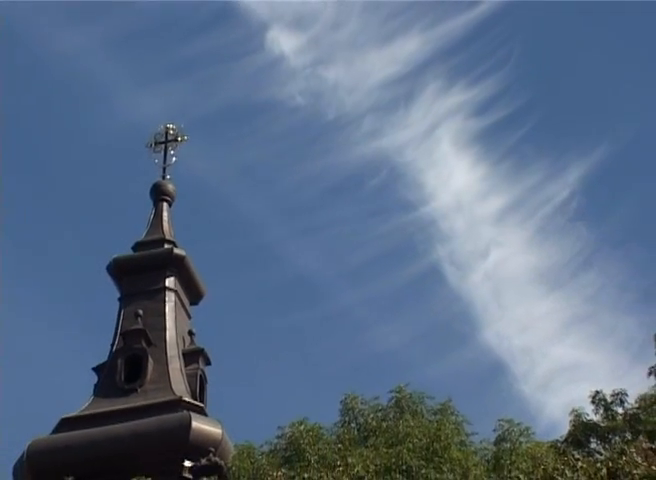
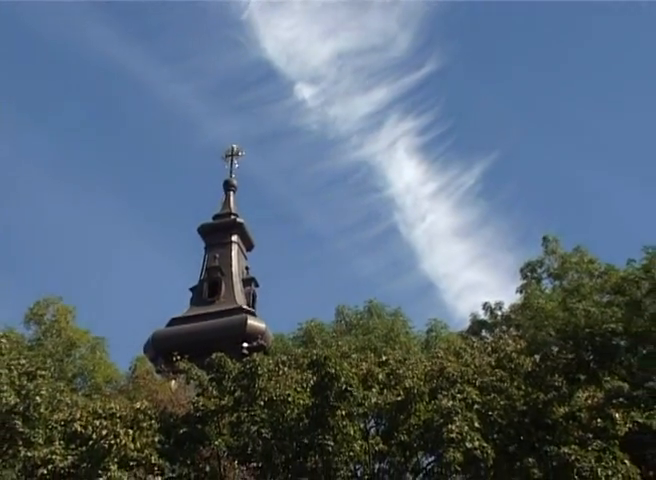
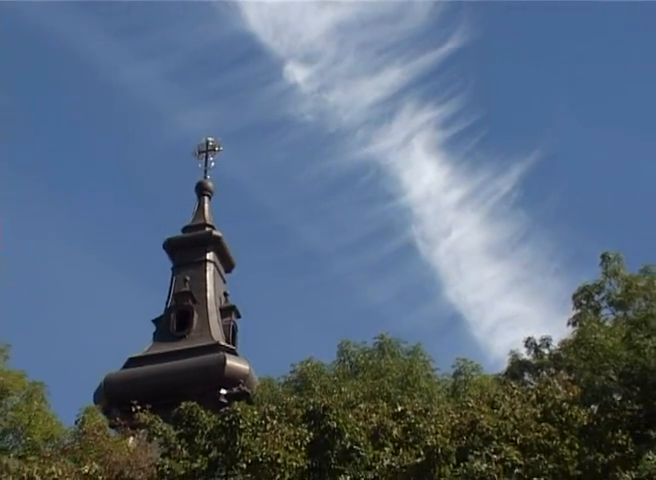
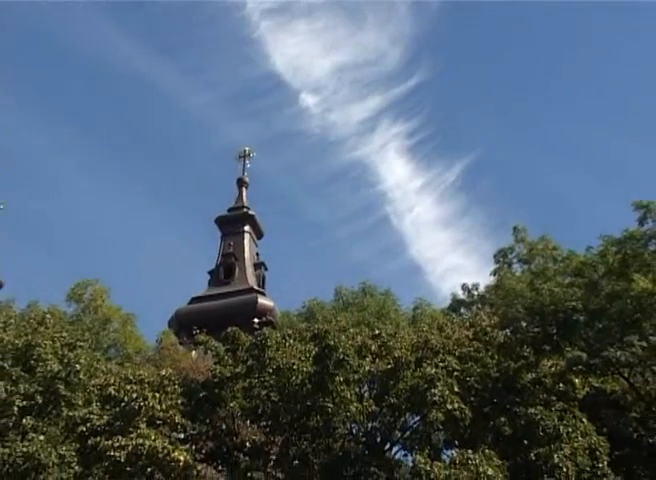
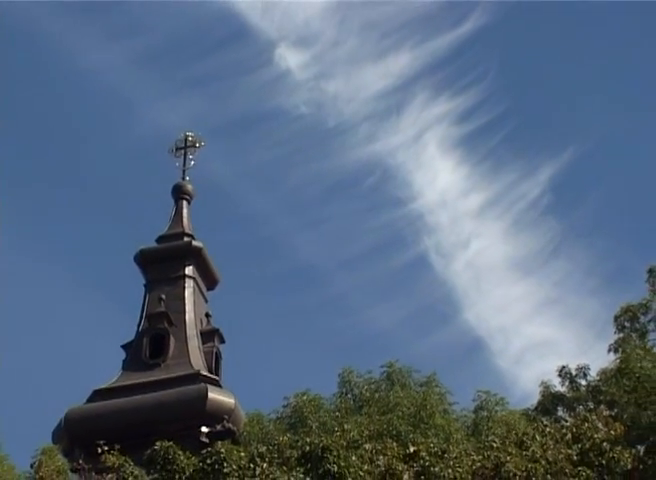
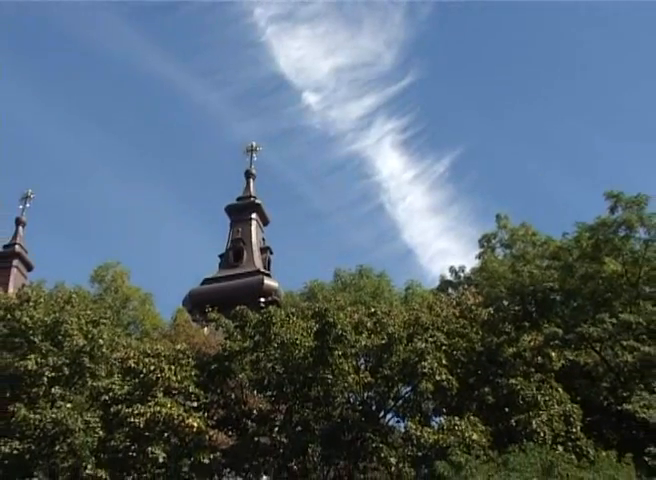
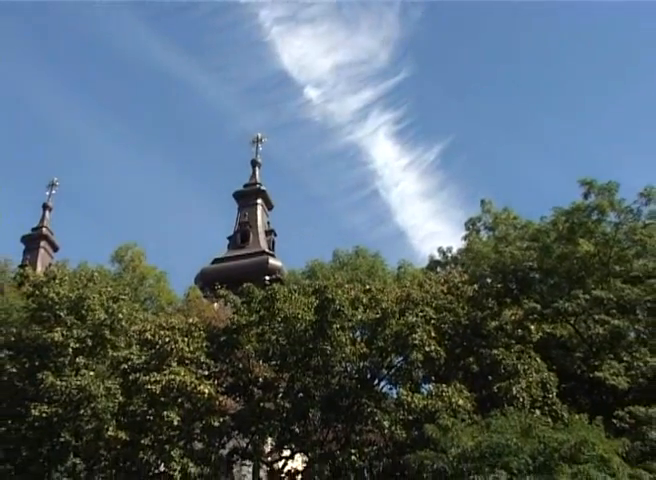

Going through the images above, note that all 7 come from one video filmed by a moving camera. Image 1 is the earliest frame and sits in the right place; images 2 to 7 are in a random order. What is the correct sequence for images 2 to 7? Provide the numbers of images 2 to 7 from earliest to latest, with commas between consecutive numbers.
5, 3, 2, 4, 6, 7
